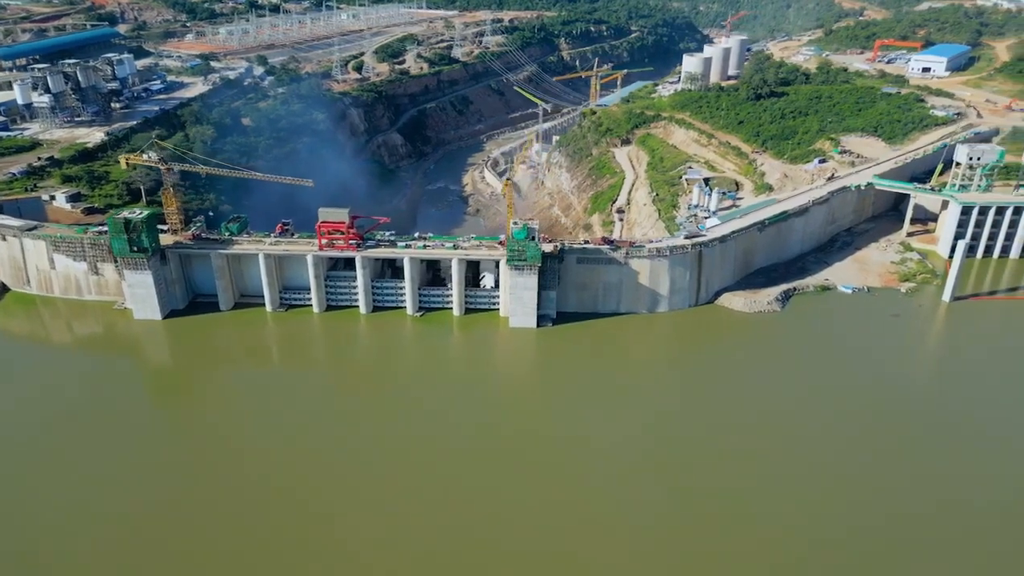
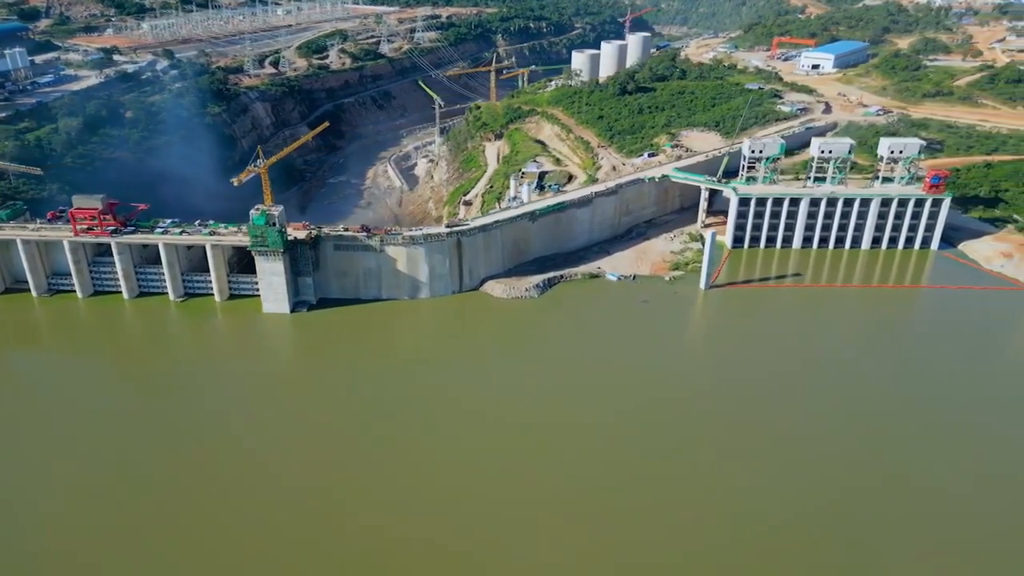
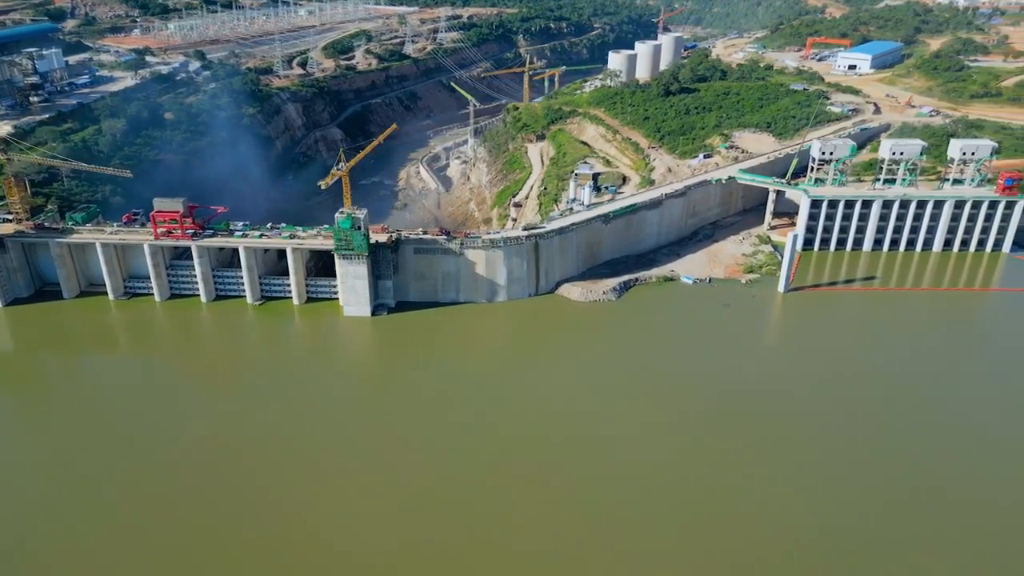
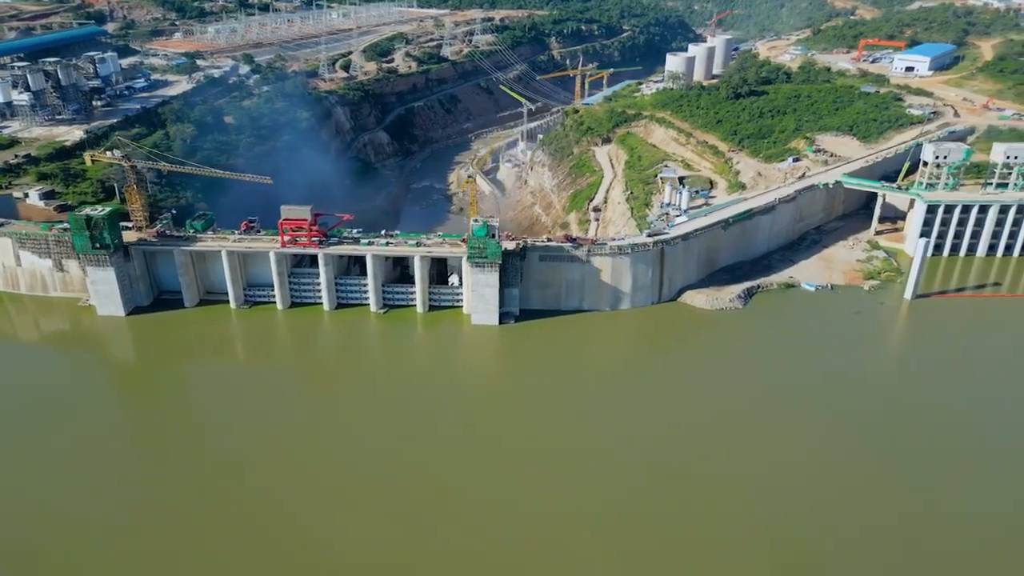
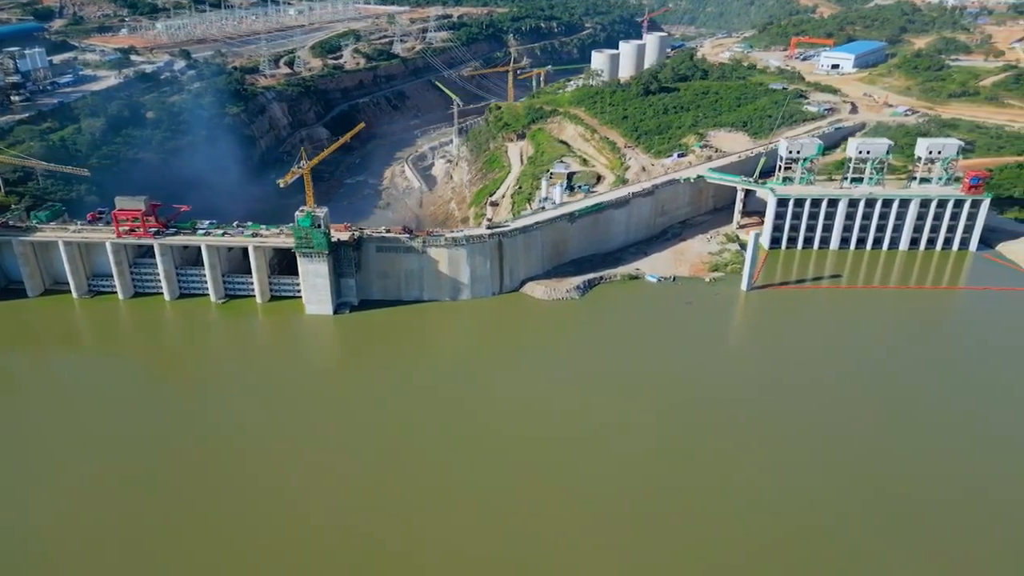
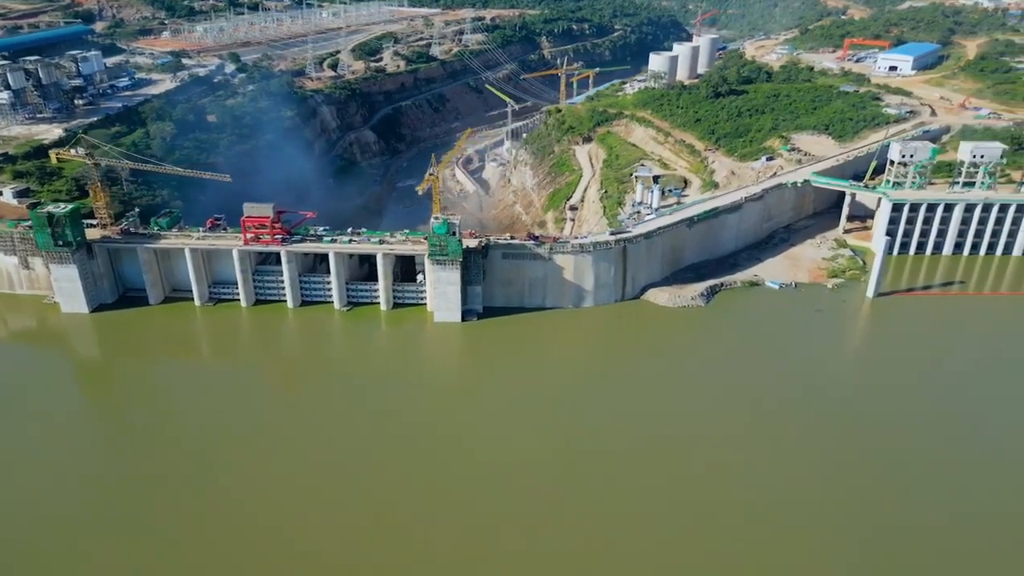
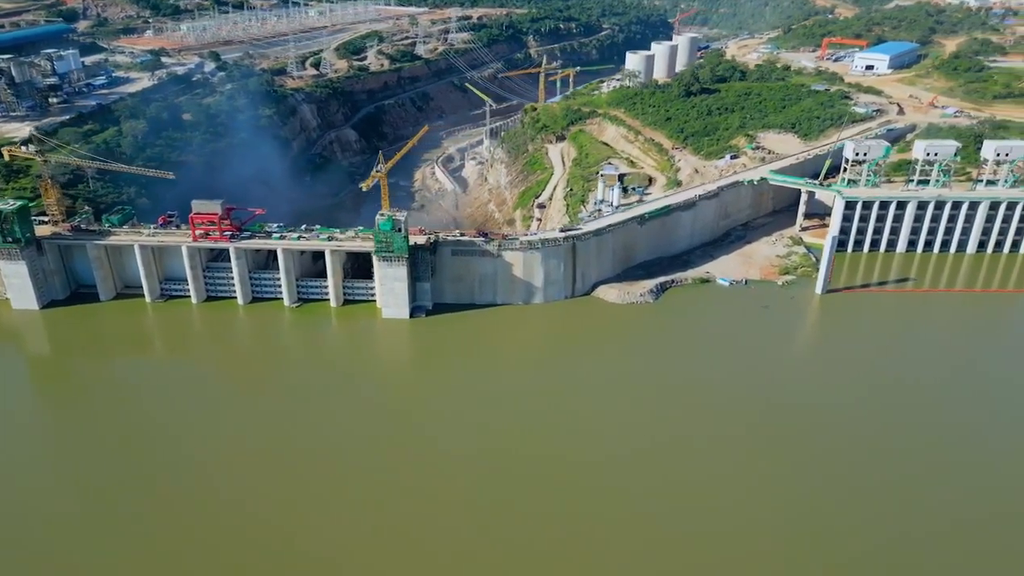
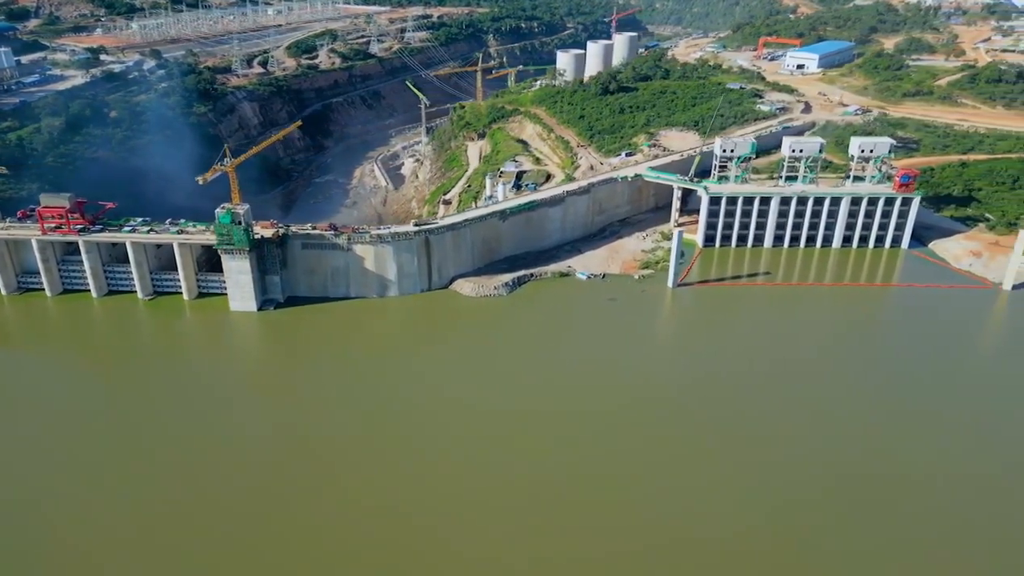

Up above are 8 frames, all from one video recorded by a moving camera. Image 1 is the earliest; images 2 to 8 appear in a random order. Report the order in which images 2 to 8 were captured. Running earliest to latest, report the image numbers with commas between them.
4, 6, 7, 3, 5, 2, 8
